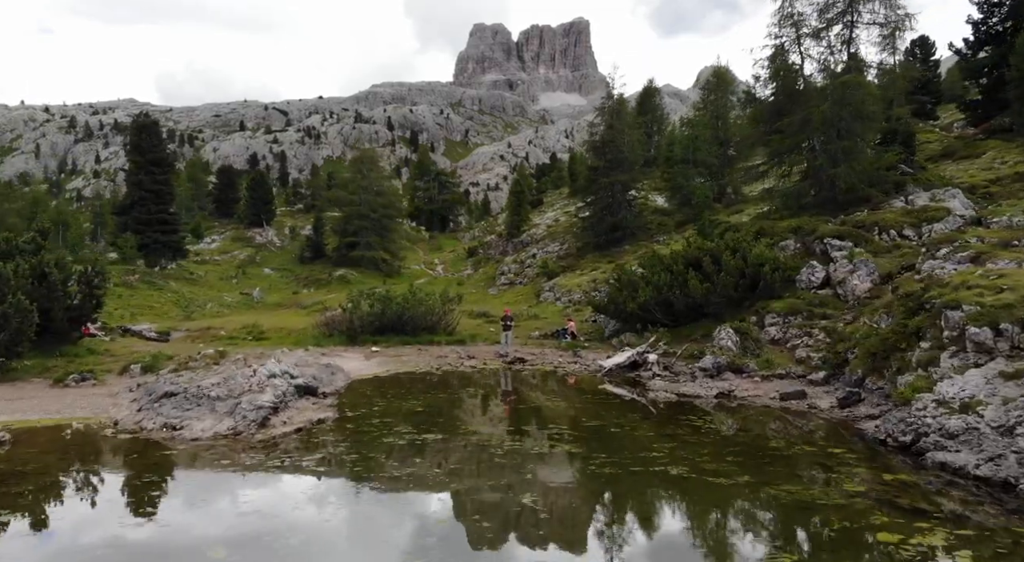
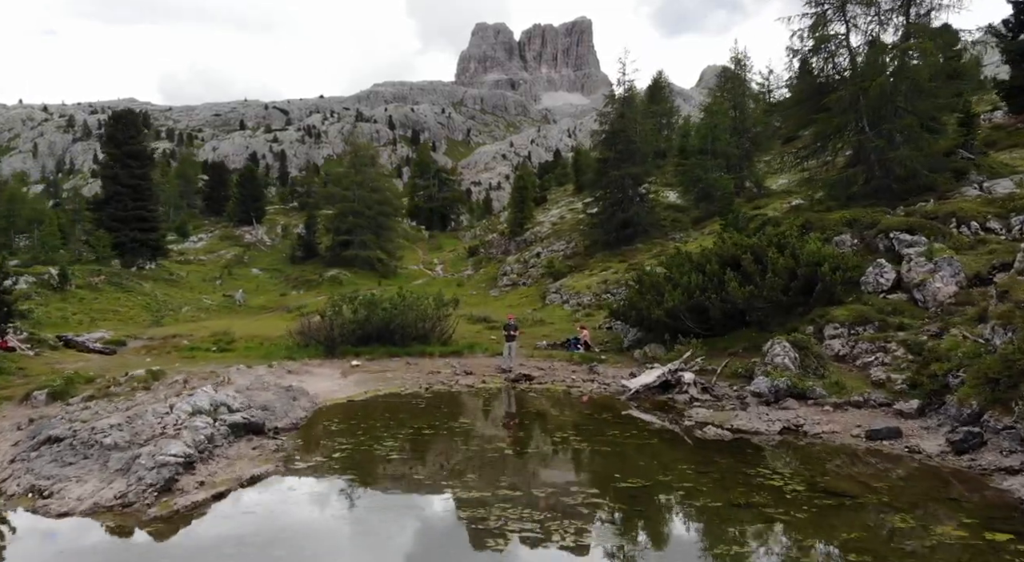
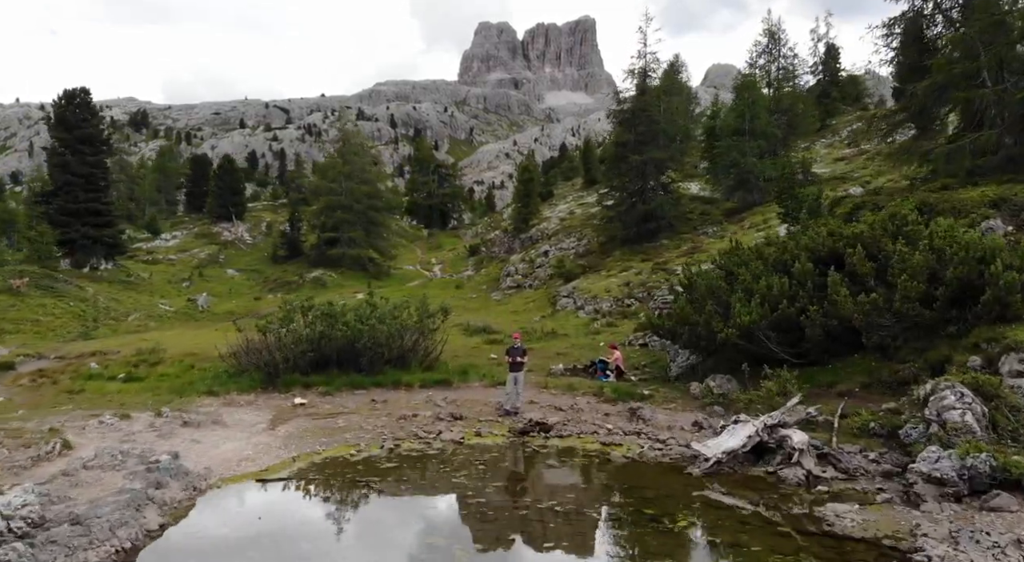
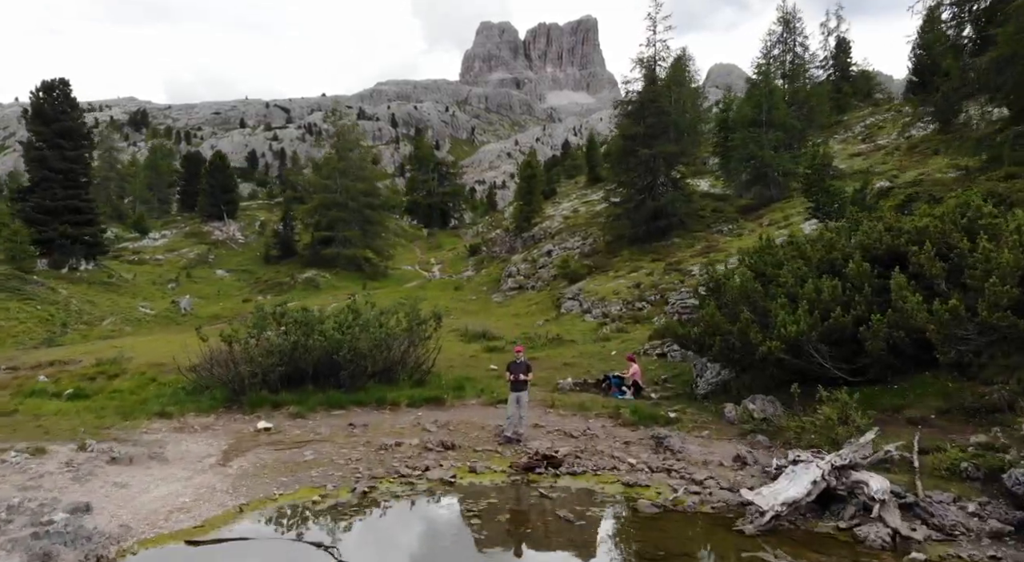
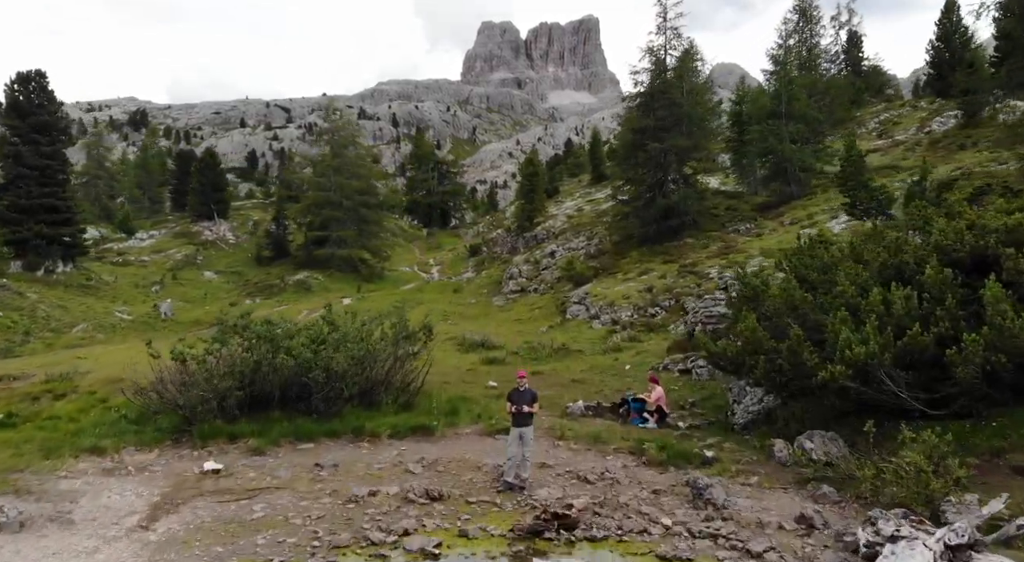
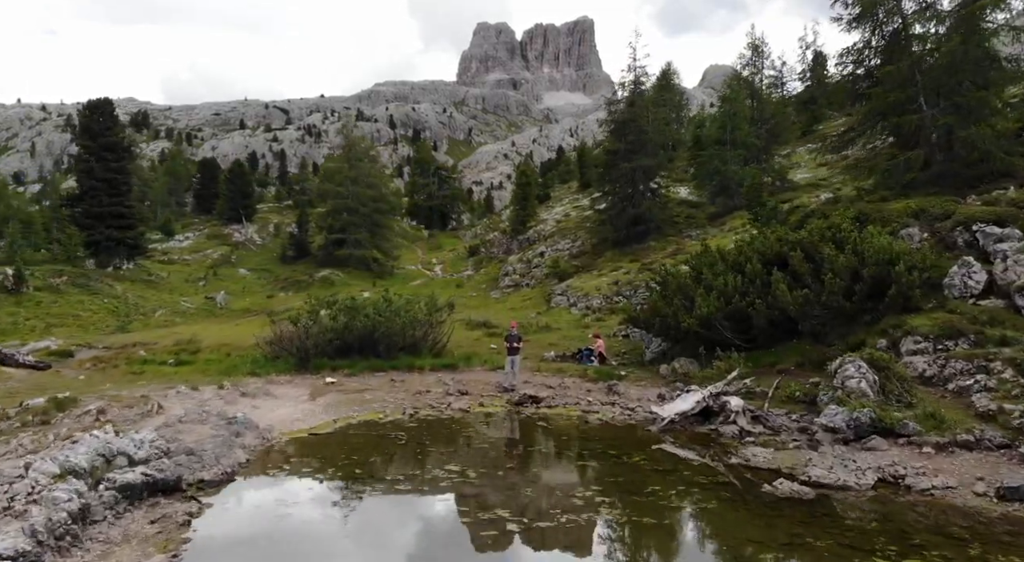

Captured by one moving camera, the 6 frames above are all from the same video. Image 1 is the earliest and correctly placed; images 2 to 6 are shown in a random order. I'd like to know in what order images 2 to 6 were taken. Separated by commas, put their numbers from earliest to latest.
2, 6, 3, 4, 5
